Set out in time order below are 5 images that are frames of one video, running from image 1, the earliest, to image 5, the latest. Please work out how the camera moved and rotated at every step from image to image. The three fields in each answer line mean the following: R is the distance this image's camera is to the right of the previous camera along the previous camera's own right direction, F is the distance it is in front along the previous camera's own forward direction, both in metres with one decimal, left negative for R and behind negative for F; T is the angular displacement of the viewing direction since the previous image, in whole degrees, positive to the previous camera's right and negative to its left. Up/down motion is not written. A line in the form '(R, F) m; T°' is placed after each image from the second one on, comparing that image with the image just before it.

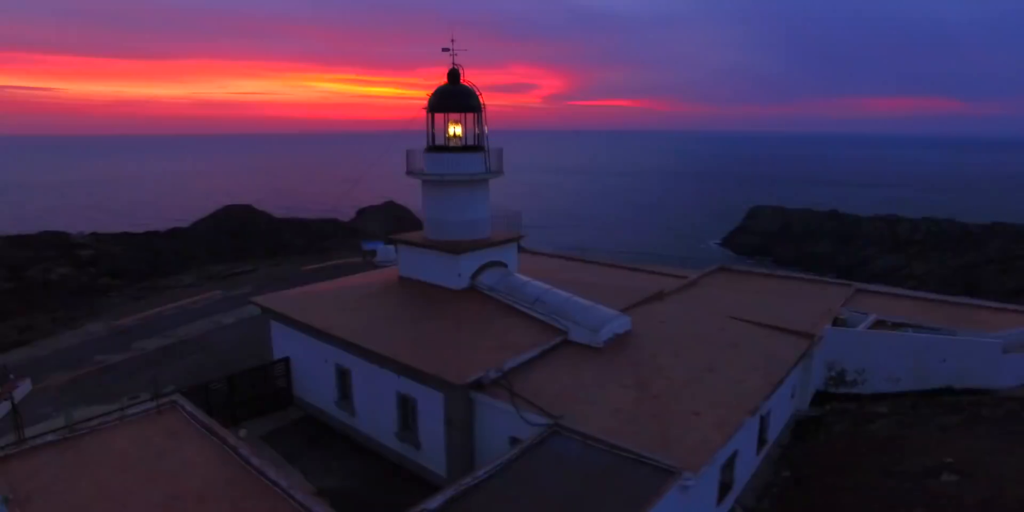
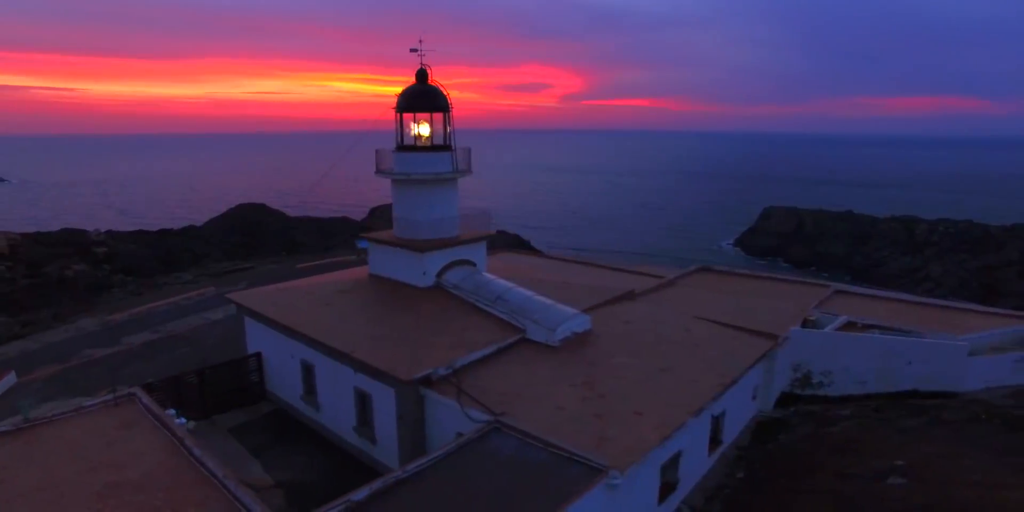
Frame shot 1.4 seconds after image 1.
(+1.0, -0.1) m; -2°
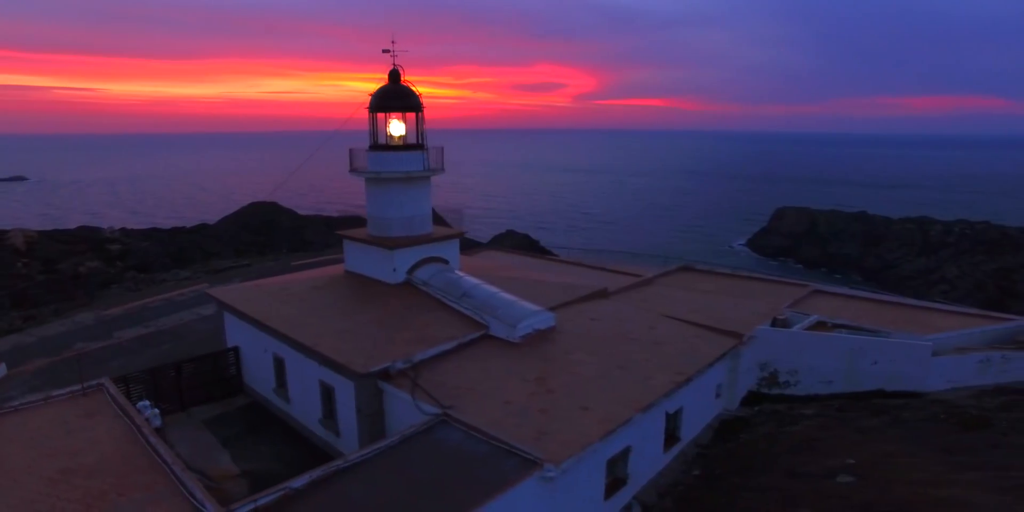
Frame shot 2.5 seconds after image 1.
(+0.9, -0.1) m; -1°
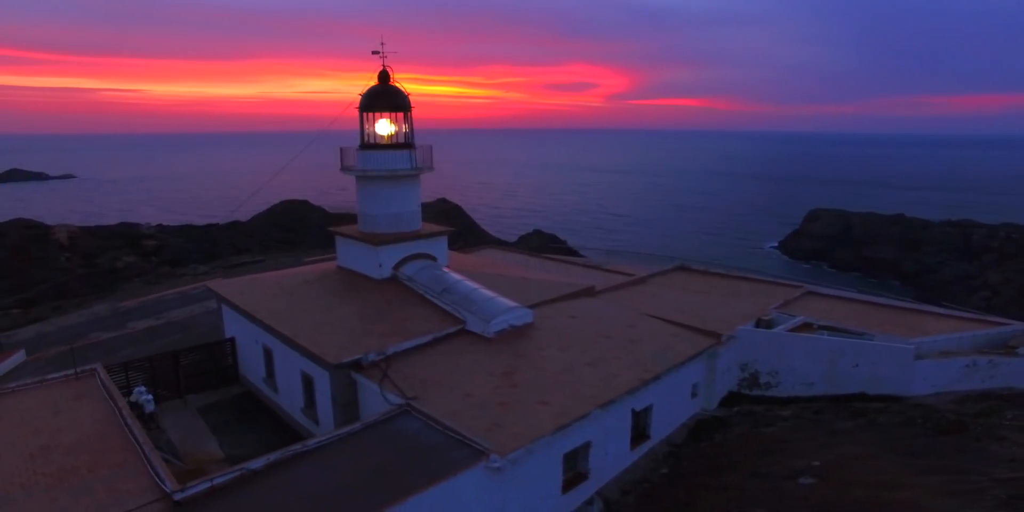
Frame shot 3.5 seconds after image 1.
(+1.0, -0.1) m; -3°
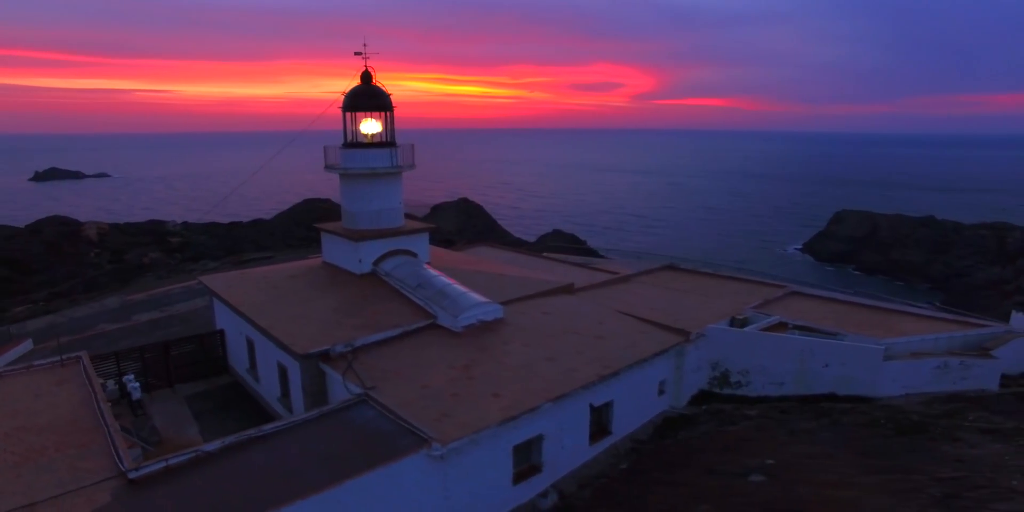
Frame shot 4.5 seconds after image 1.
(+1.0, -0.2) m; -2°
